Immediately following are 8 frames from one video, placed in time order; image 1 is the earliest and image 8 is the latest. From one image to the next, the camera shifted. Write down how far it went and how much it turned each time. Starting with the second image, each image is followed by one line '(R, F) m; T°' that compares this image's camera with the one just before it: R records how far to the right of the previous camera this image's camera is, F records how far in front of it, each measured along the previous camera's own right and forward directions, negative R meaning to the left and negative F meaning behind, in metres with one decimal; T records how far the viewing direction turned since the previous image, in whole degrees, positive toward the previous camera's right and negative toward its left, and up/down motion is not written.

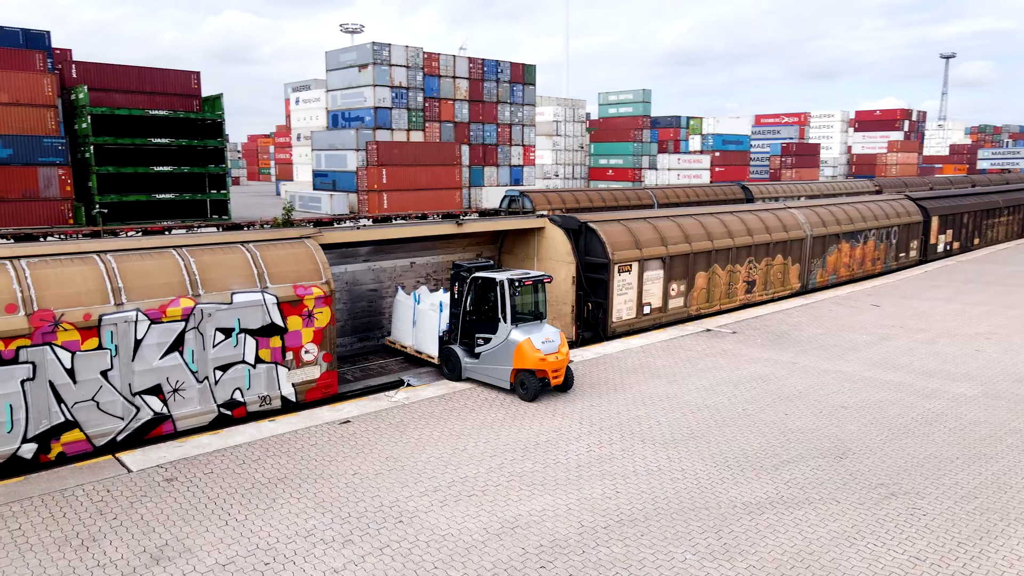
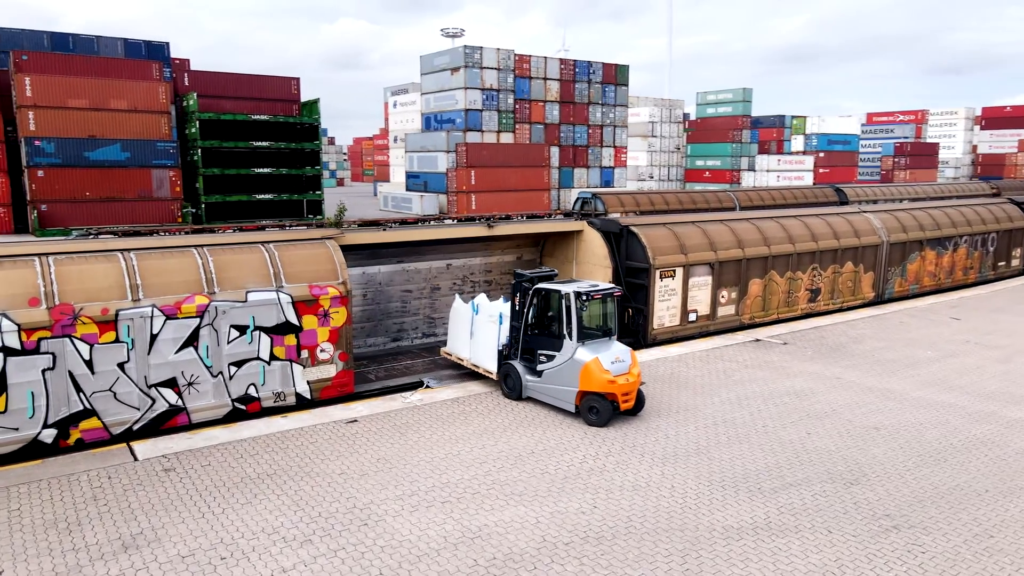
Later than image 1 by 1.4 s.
(+1.4, +0.3) m; -8°
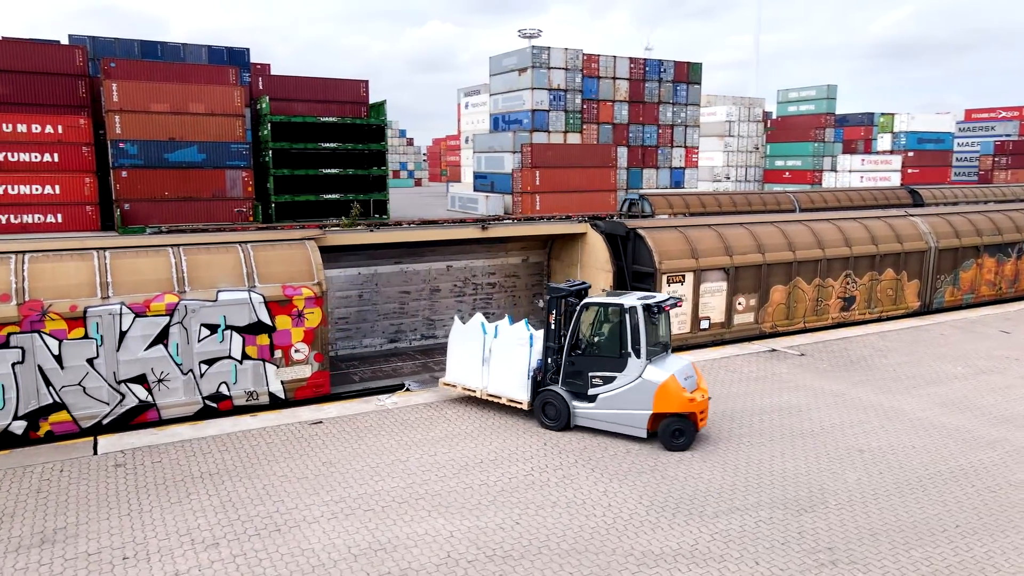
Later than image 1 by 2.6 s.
(+1.7, +0.4) m; -6°
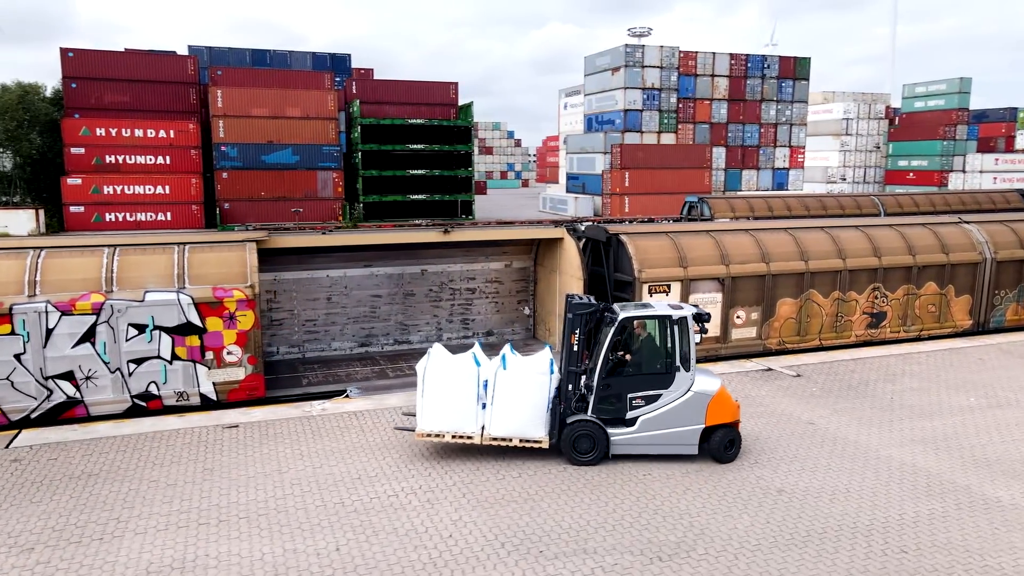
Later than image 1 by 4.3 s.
(+2.9, +0.9) m; -9°
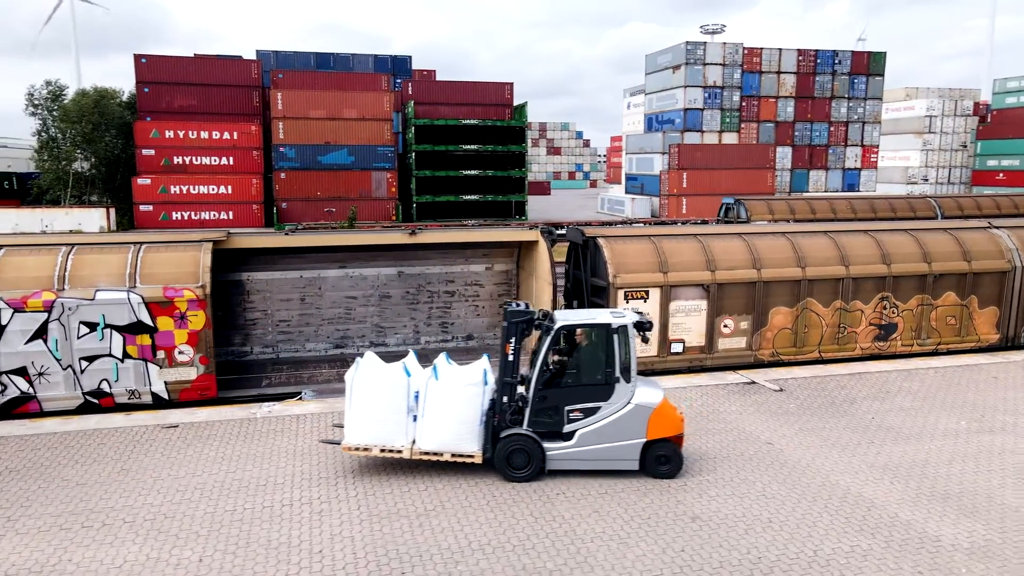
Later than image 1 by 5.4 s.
(+2.0, +0.5) m; -6°
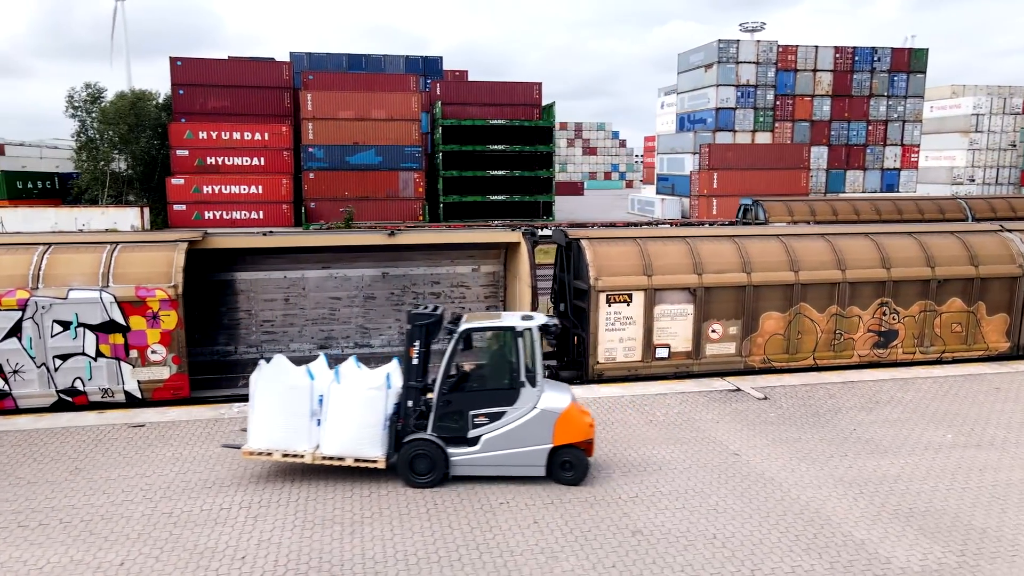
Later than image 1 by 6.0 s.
(+1.1, +0.3) m; -3°
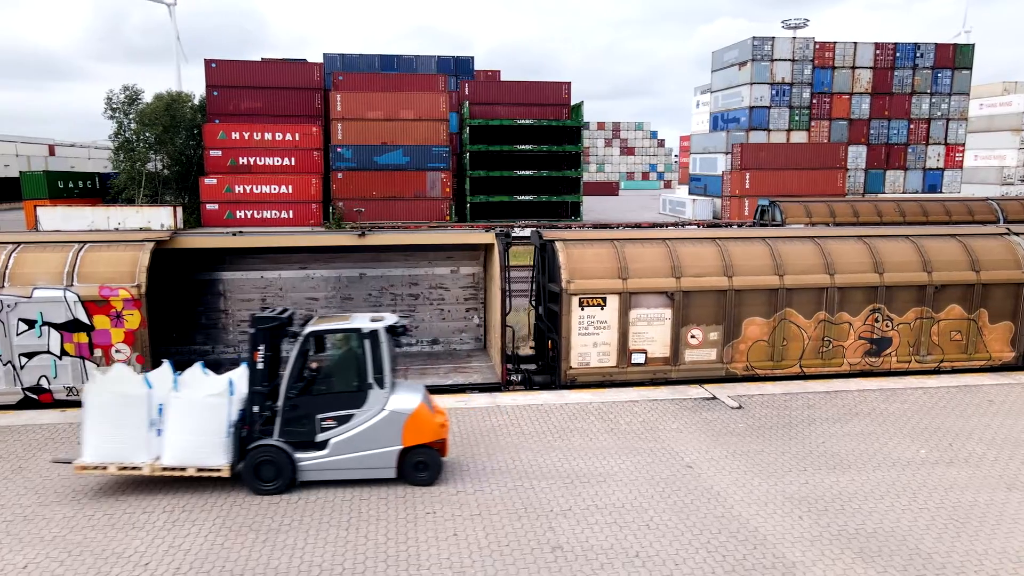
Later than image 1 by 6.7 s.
(+1.3, +0.3) m; -3°
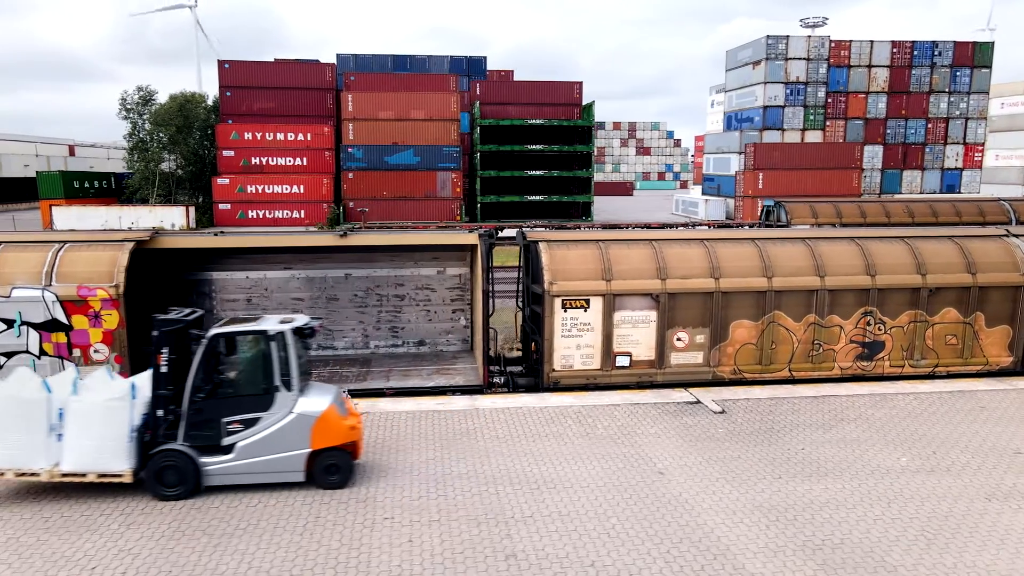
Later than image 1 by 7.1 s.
(+0.6, +0.2) m; -1°
